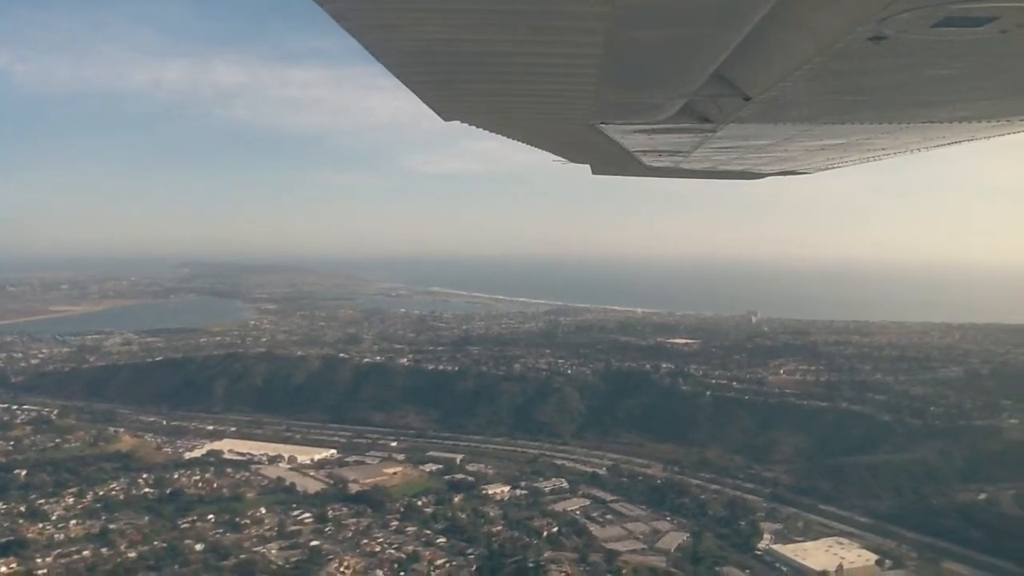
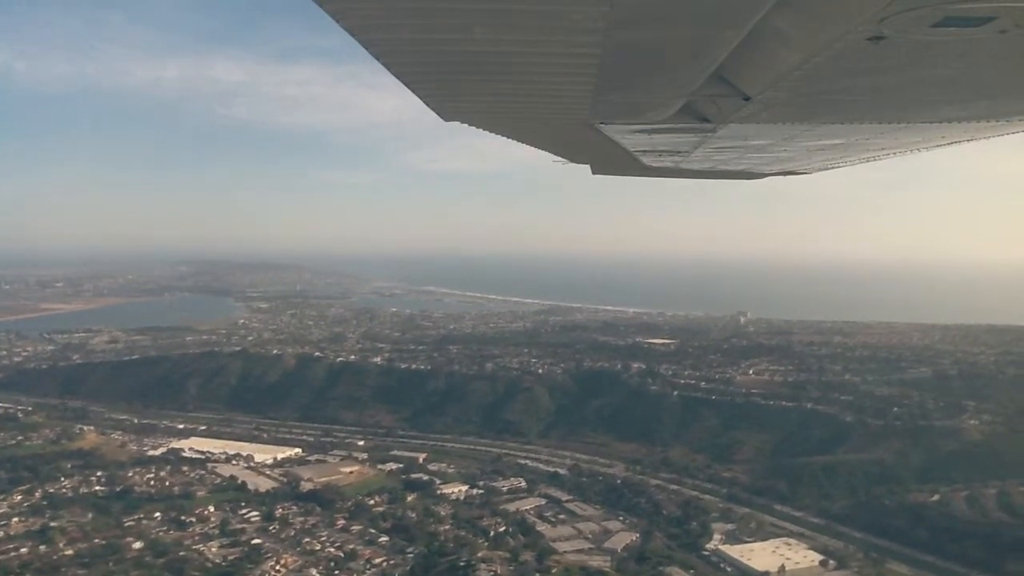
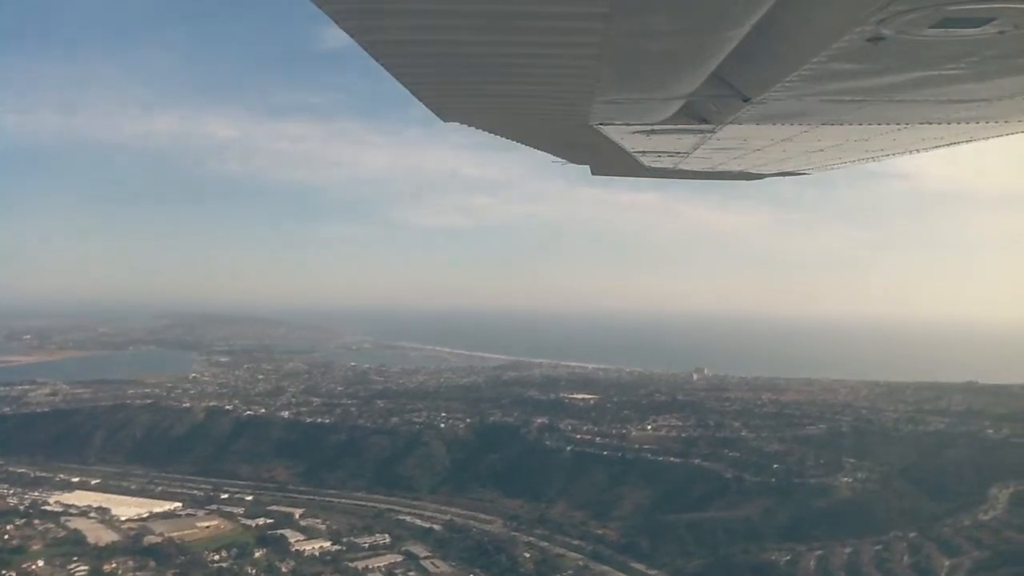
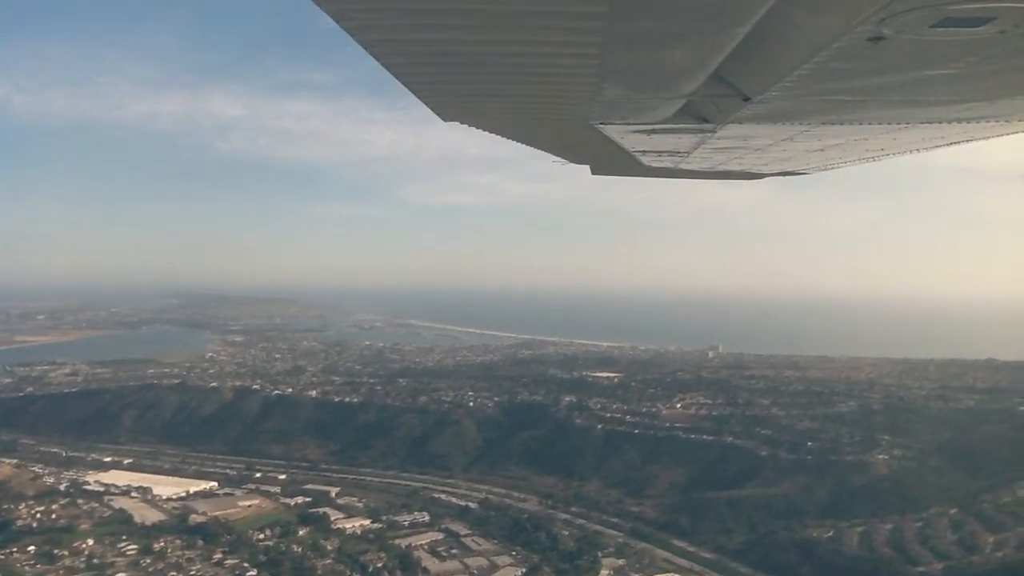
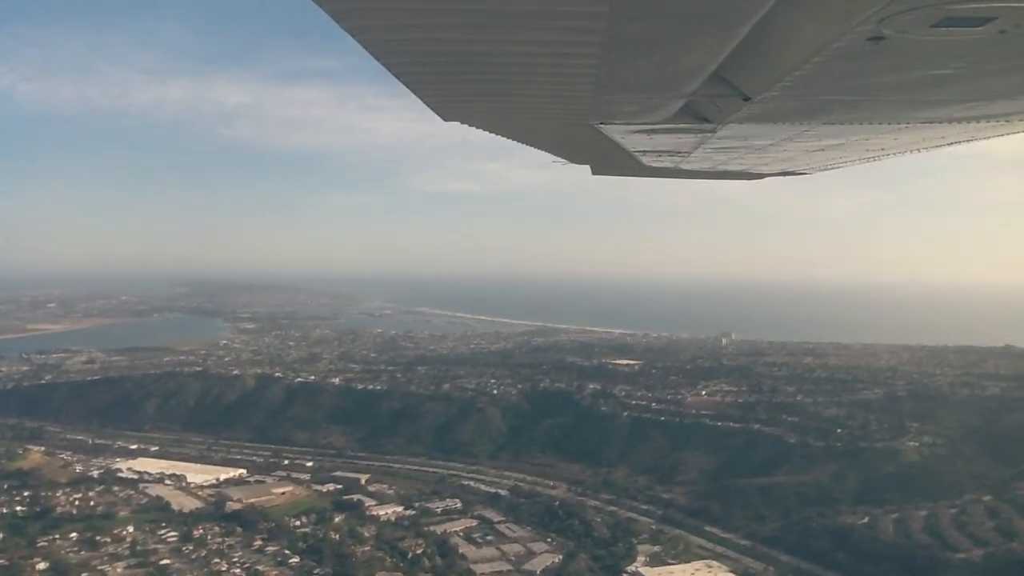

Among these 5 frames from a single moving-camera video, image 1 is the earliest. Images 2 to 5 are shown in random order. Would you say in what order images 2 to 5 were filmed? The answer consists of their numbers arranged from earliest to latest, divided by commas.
2, 5, 4, 3
